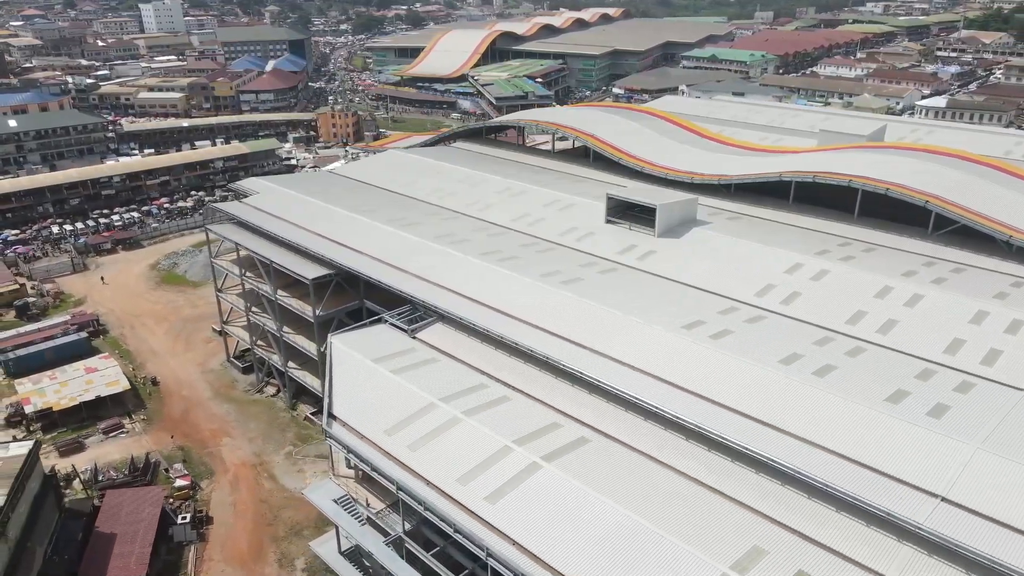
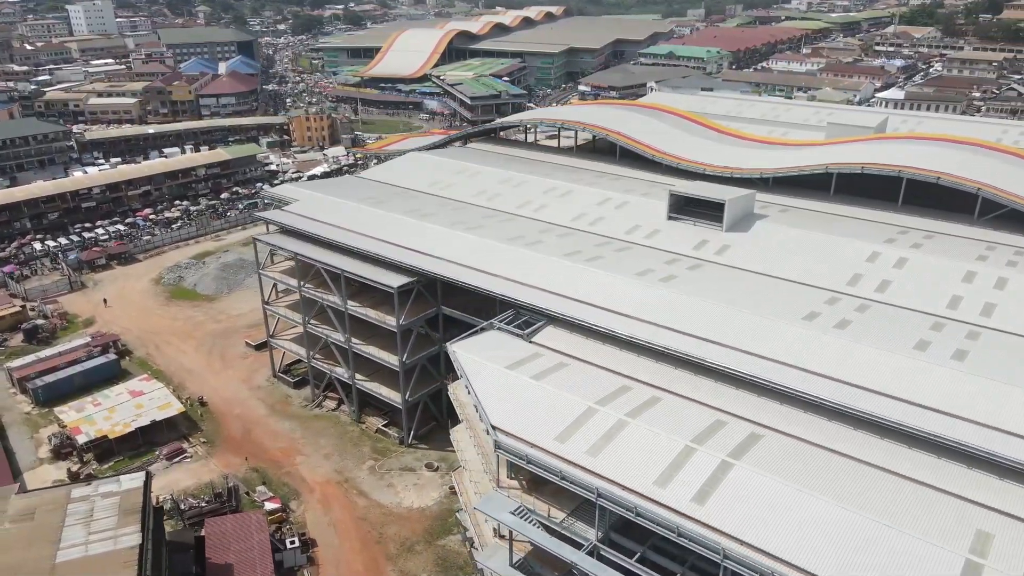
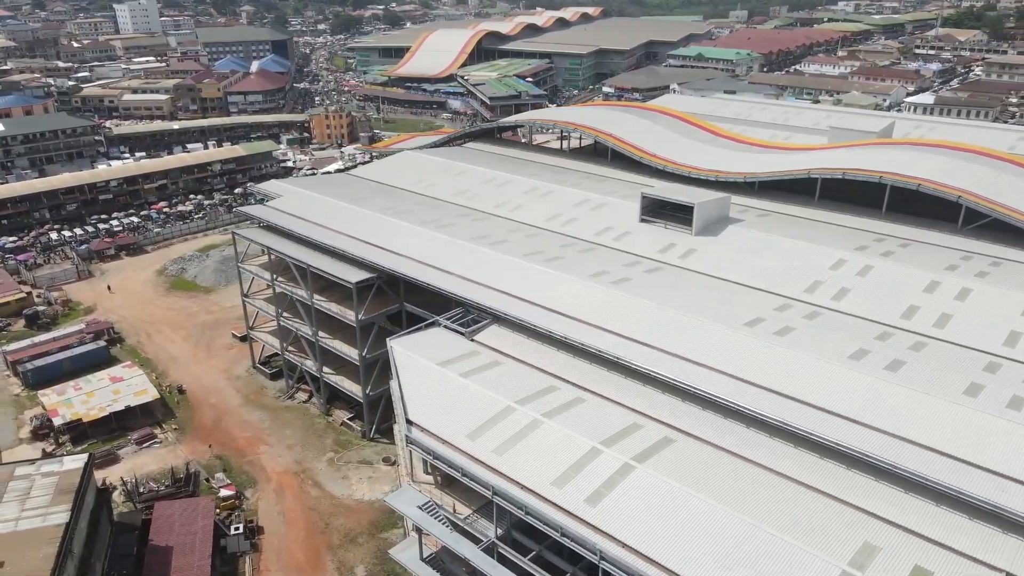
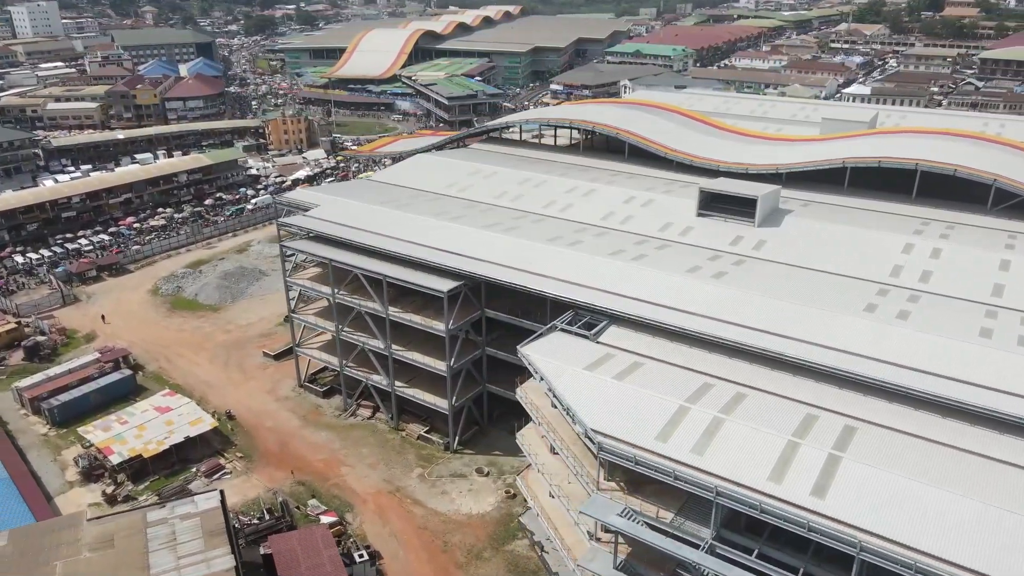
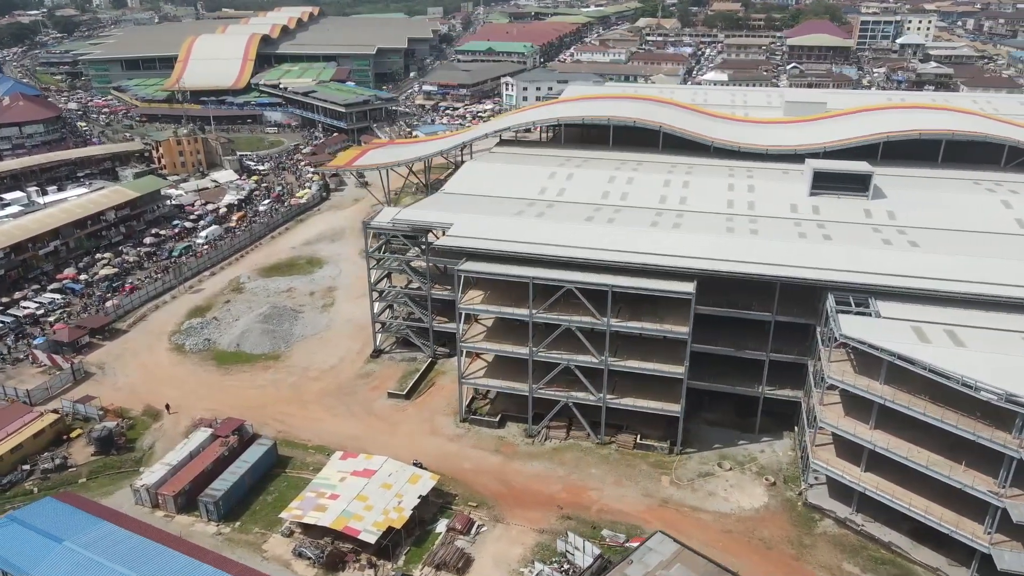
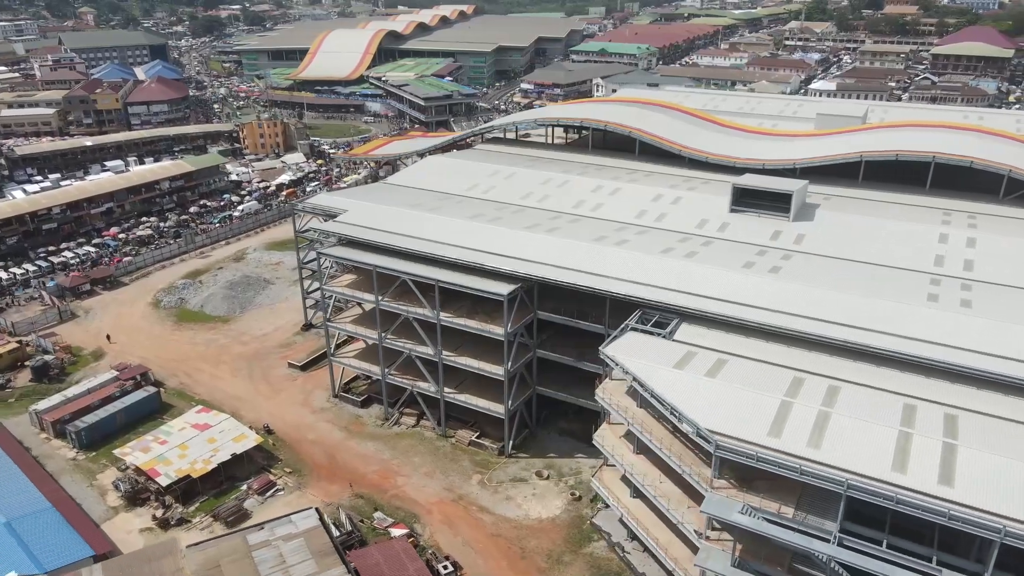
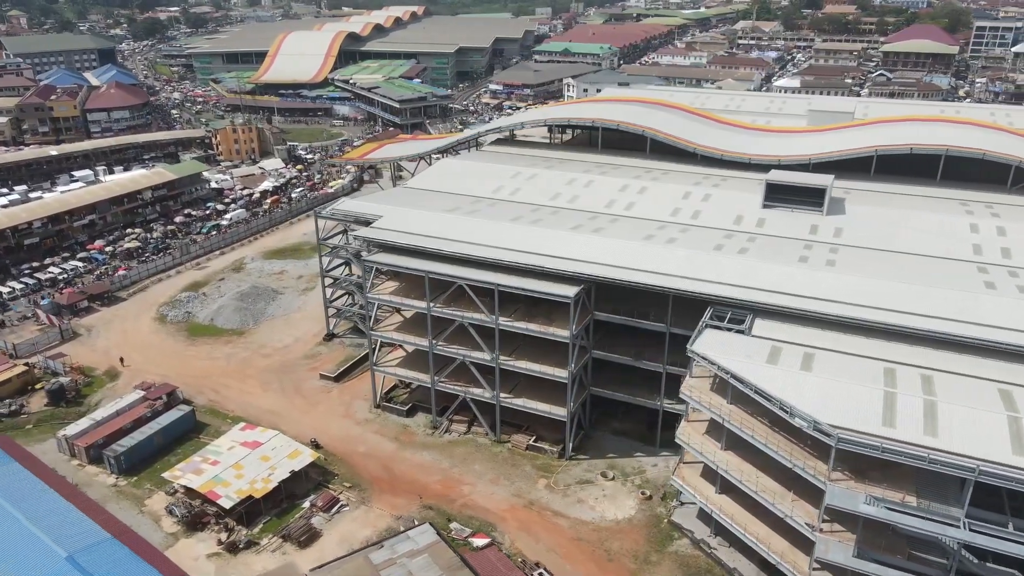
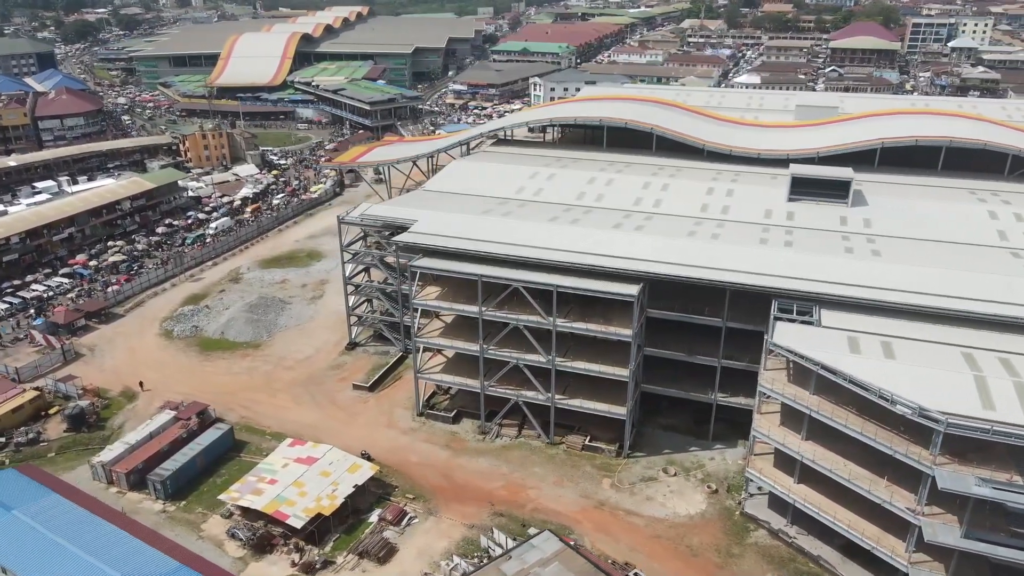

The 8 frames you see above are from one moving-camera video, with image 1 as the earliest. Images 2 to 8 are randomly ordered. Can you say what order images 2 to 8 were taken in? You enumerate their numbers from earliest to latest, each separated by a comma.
3, 2, 4, 6, 7, 8, 5
